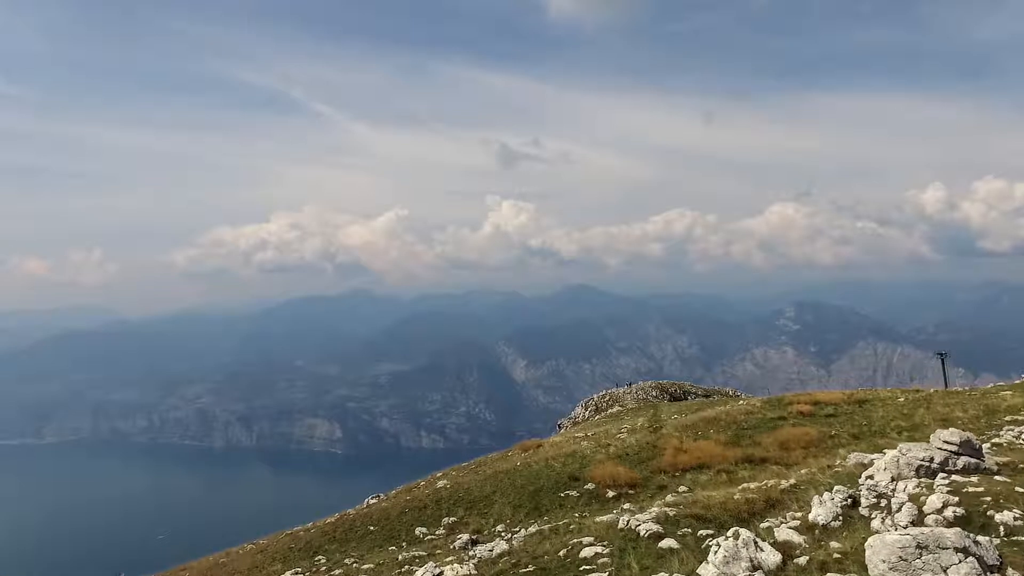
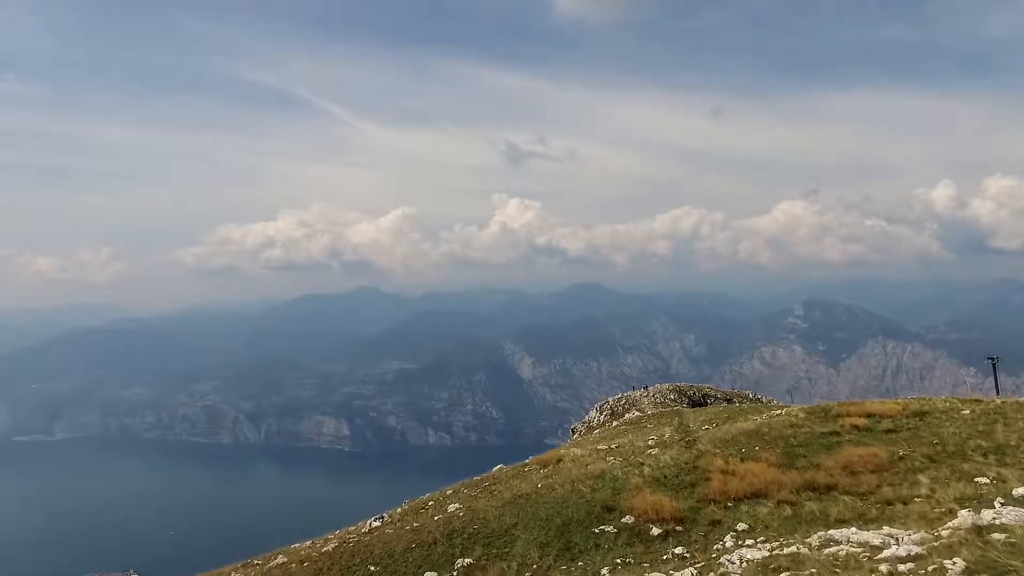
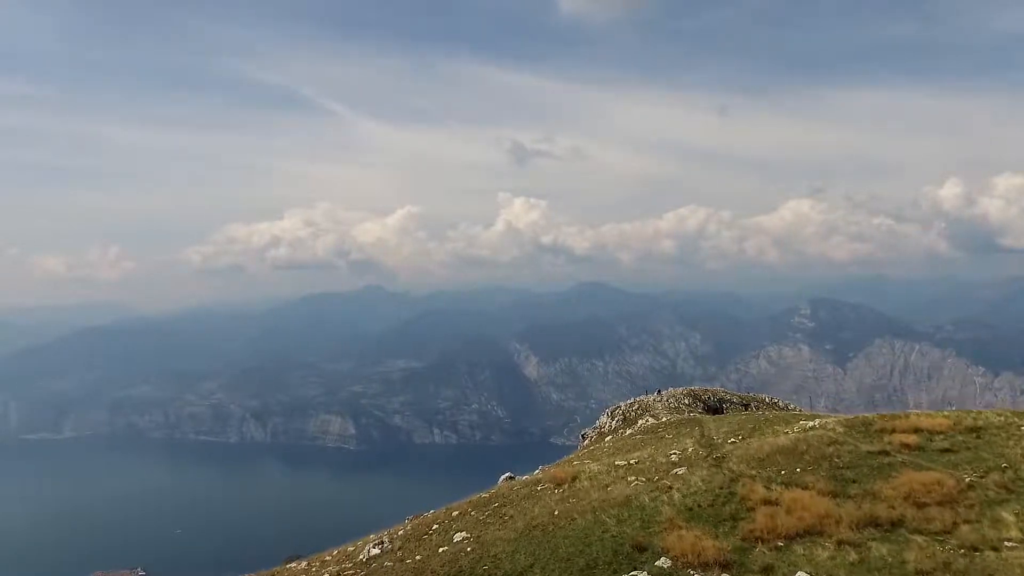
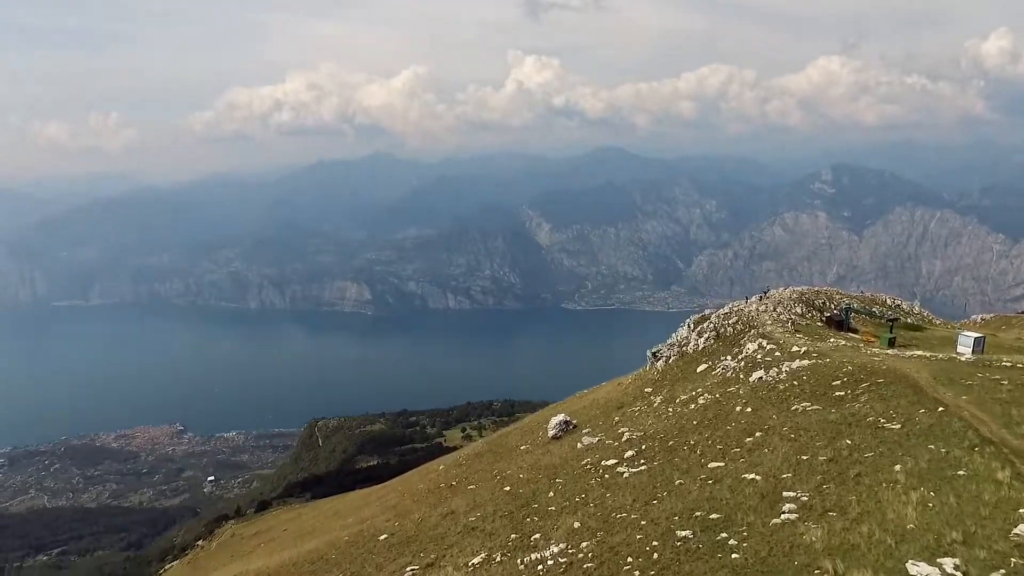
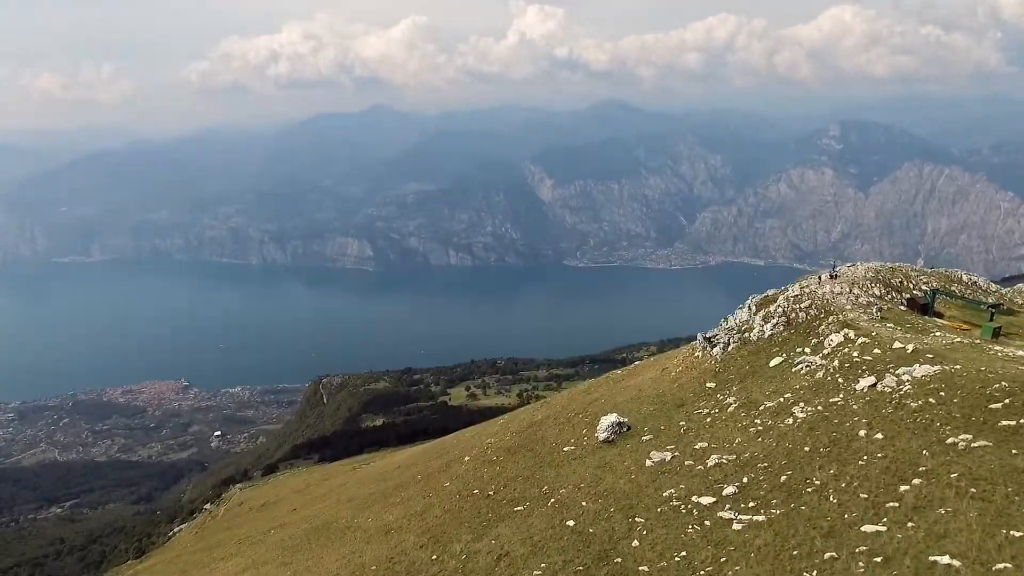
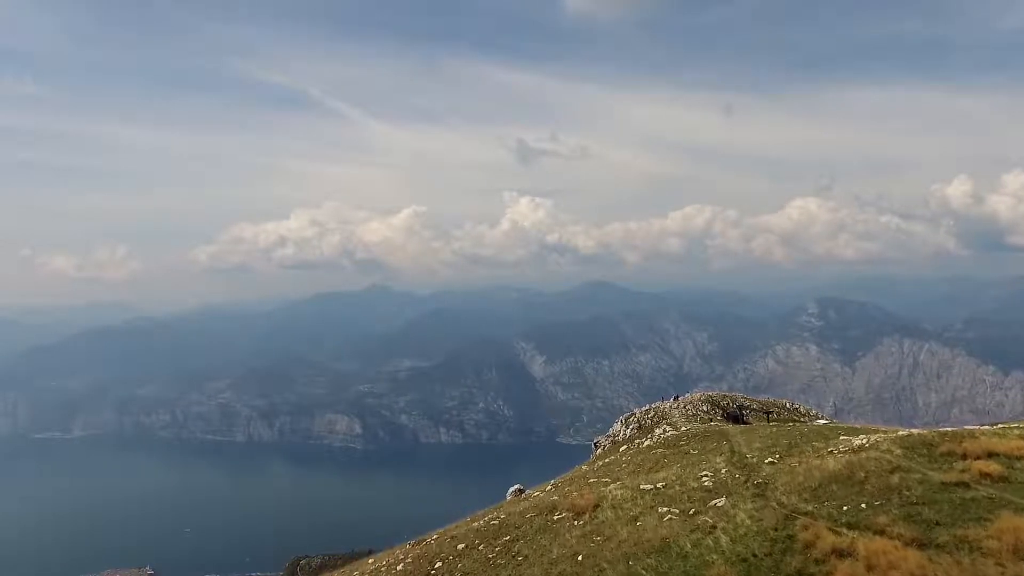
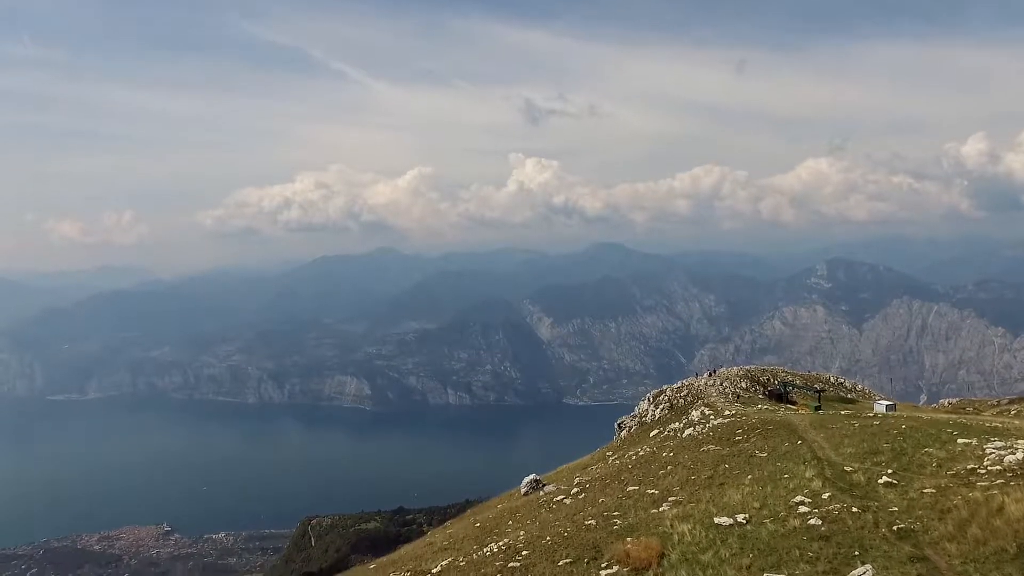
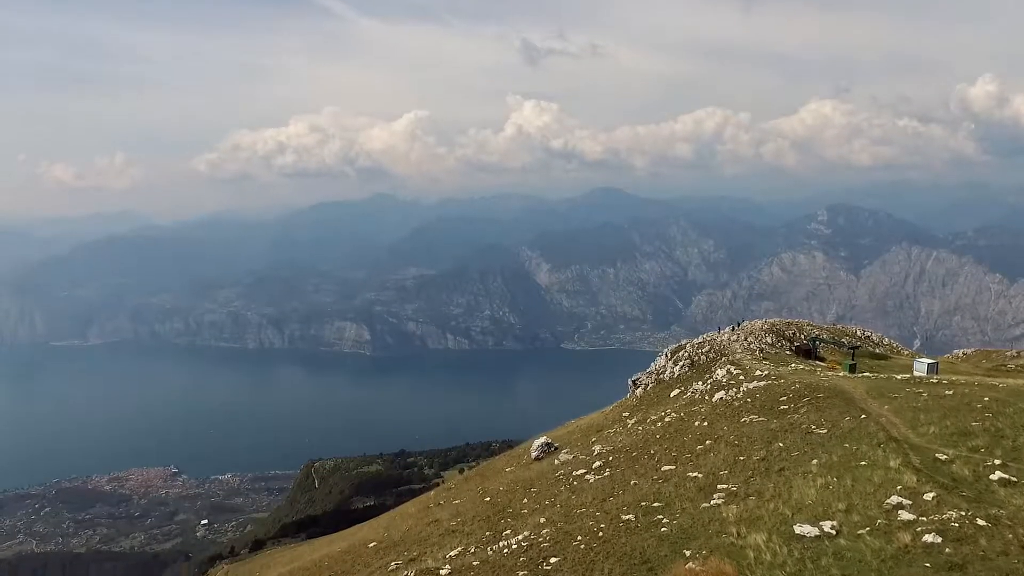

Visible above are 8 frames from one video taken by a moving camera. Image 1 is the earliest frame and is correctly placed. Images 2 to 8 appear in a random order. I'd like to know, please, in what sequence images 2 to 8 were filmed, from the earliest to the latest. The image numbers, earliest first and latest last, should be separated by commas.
2, 3, 6, 7, 8, 4, 5
